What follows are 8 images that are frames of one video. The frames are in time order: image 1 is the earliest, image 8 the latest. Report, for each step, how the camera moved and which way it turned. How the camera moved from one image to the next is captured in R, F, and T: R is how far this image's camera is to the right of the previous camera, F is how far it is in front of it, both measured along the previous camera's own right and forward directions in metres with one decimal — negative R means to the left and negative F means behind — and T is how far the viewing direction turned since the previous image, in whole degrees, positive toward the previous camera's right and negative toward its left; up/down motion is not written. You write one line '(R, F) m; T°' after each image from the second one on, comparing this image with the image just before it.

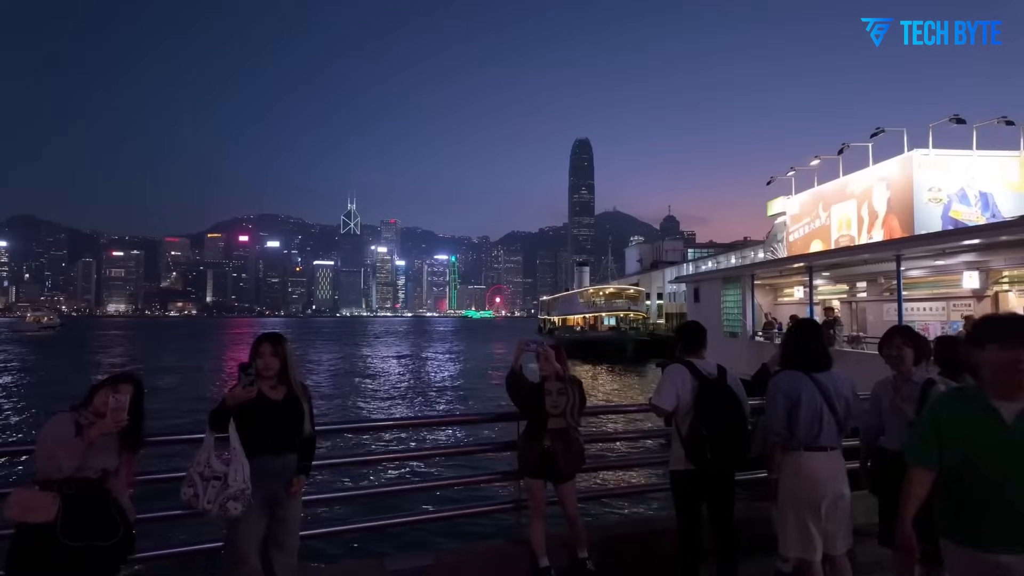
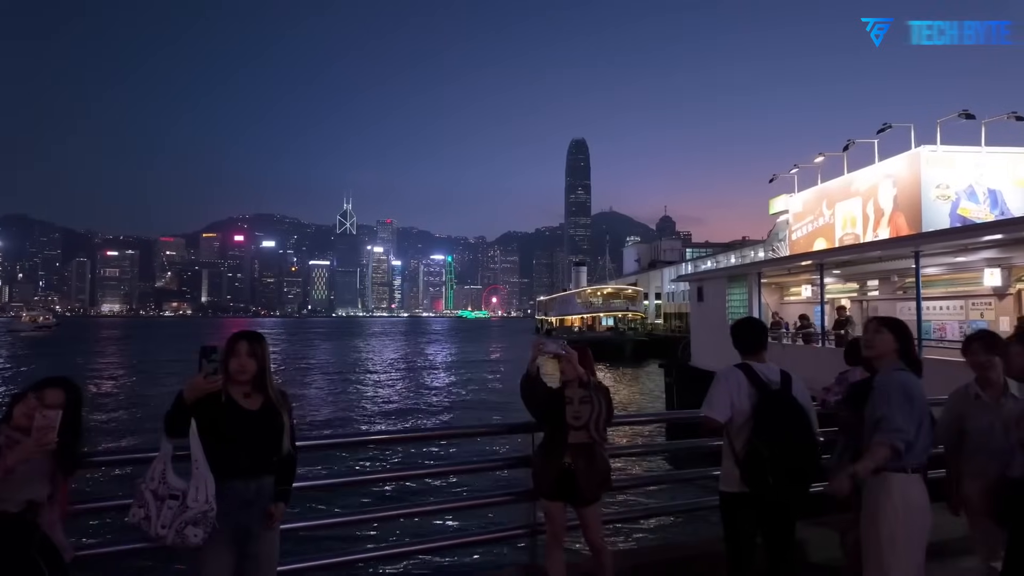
(-0.1, +0.5) m; 0°
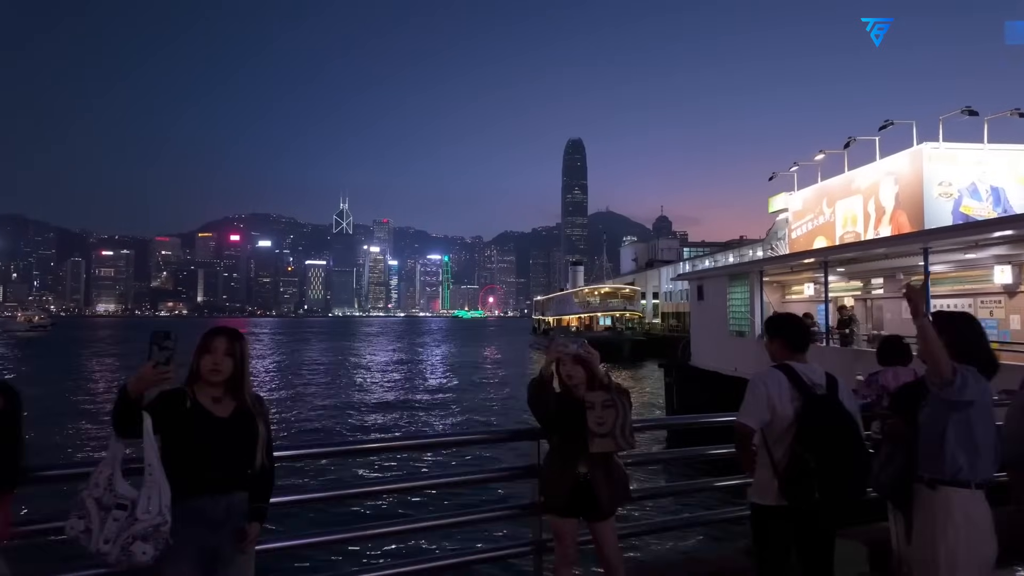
(0.0, +0.3) m; 0°
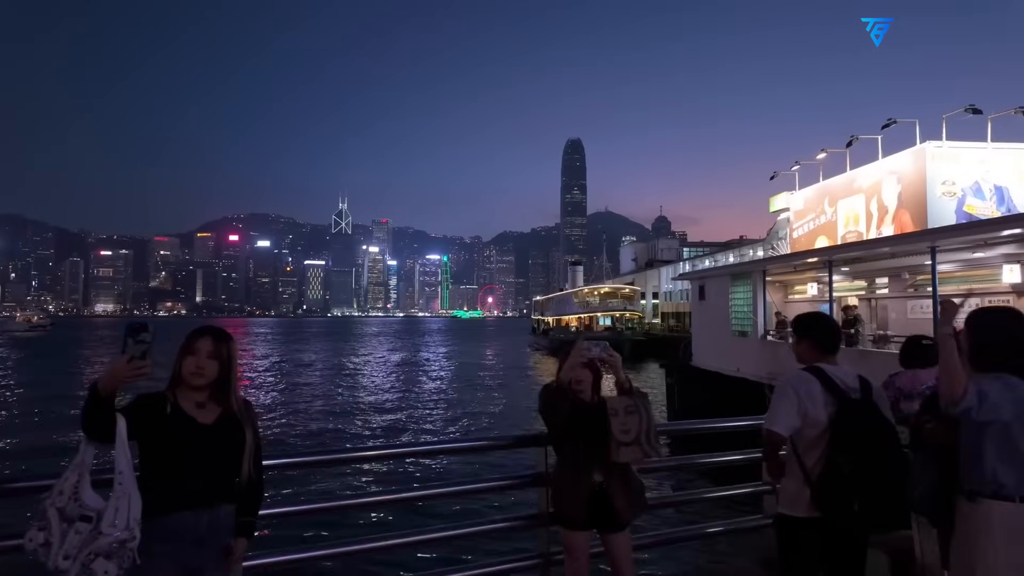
(0.0, +0.2) m; 0°
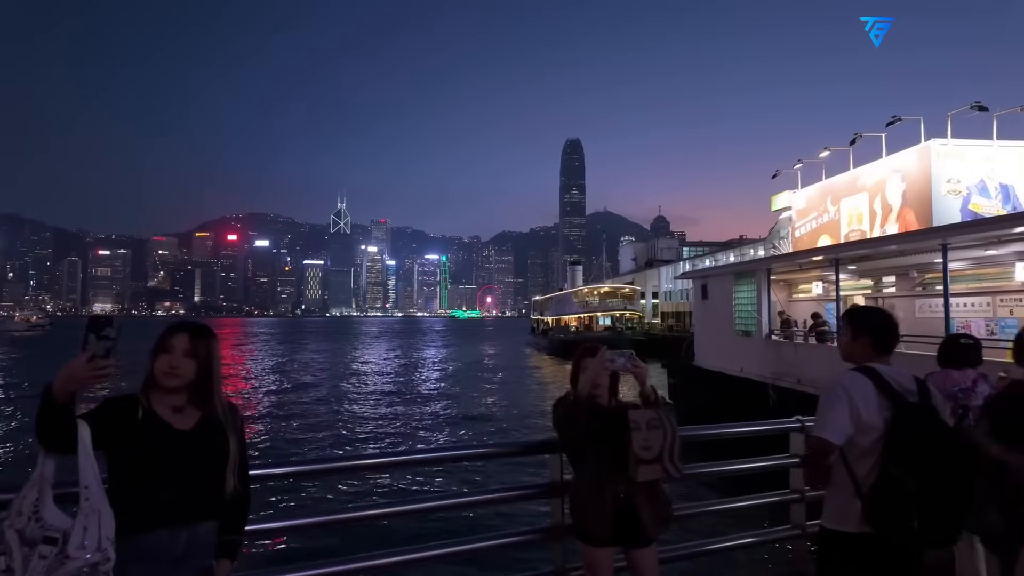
(-0.1, +0.2) m; 0°
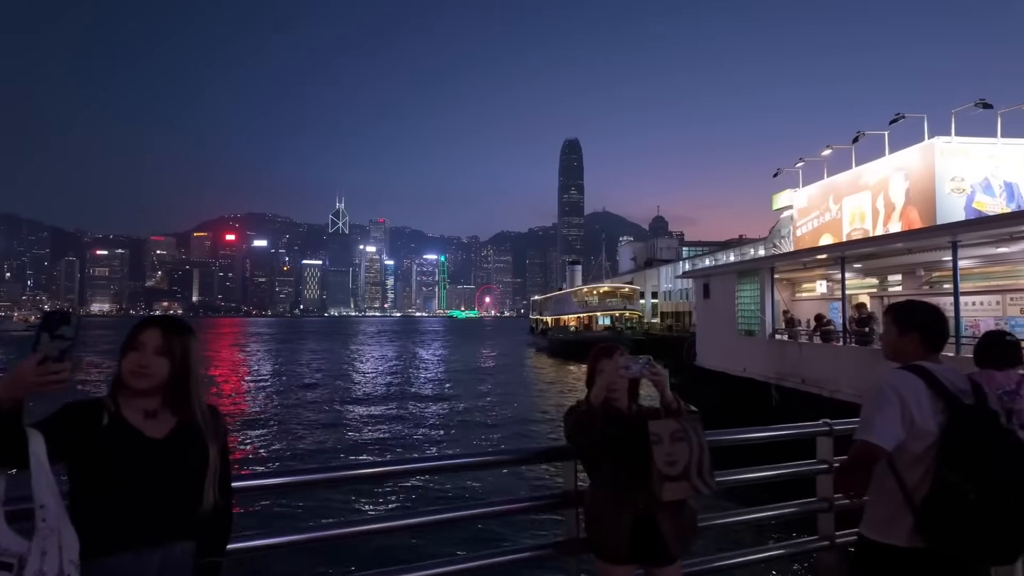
(0.0, +0.2) m; 0°
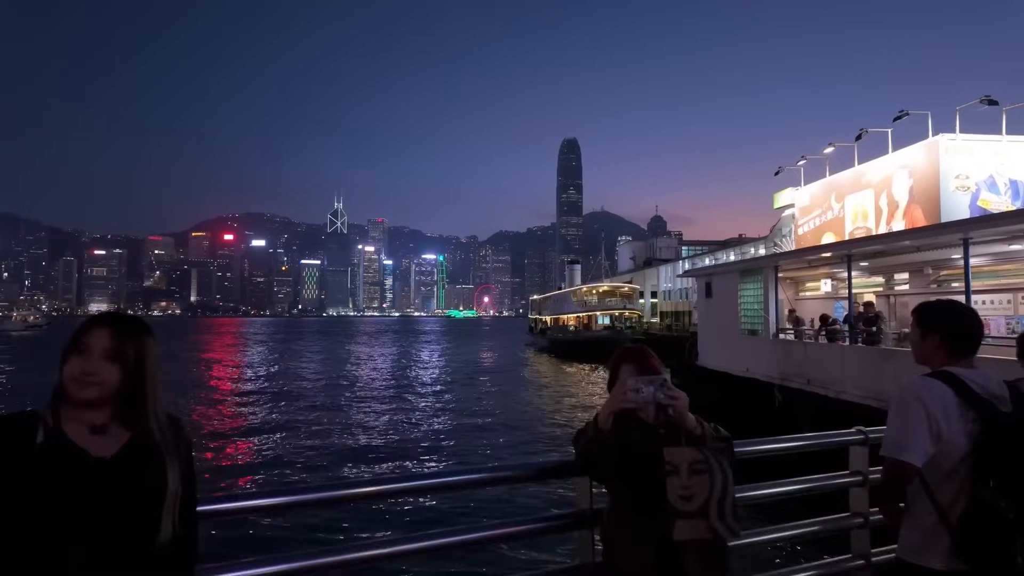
(0.0, +0.2) m; 0°
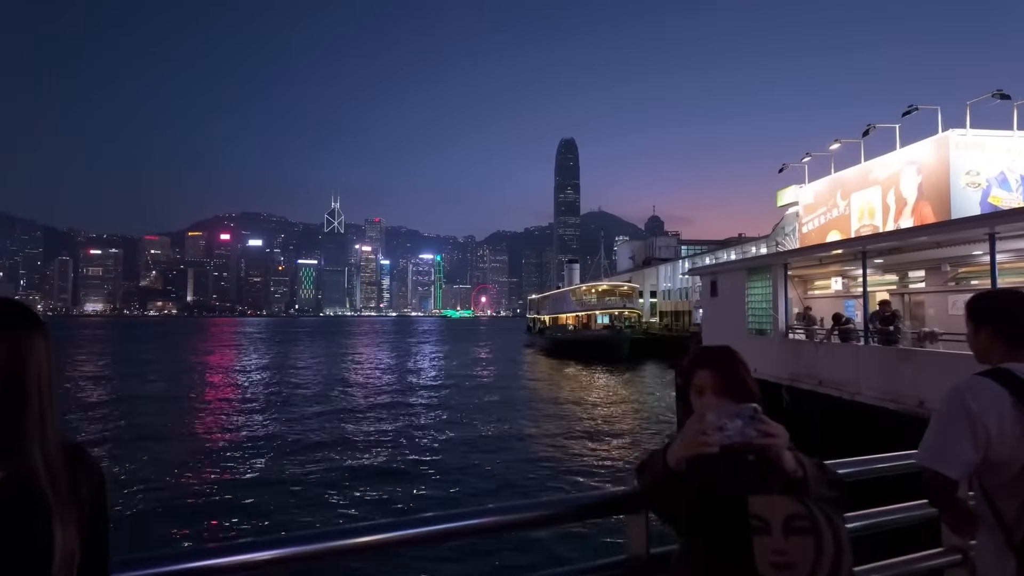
(-0.1, +0.5) m; 0°
